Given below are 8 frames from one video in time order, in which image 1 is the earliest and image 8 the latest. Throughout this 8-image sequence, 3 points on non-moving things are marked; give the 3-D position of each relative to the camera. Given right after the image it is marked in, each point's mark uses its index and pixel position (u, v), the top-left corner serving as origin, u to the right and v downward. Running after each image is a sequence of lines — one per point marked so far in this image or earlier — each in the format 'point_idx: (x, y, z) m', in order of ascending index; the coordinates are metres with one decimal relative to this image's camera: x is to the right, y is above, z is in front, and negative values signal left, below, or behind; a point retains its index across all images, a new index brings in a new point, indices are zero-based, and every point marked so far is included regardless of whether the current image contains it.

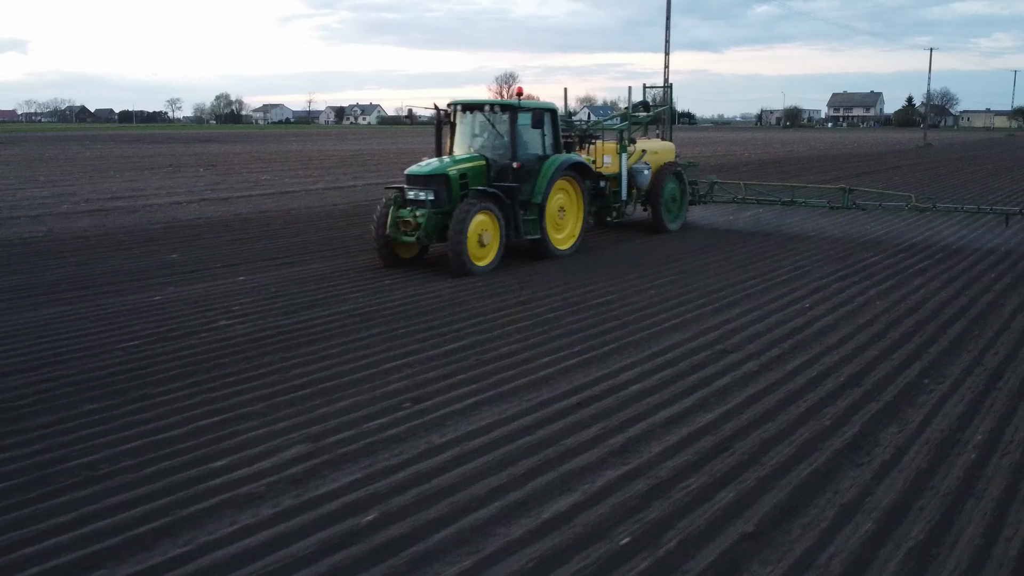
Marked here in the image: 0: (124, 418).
0: (-2.1, -0.7, +4.7) m
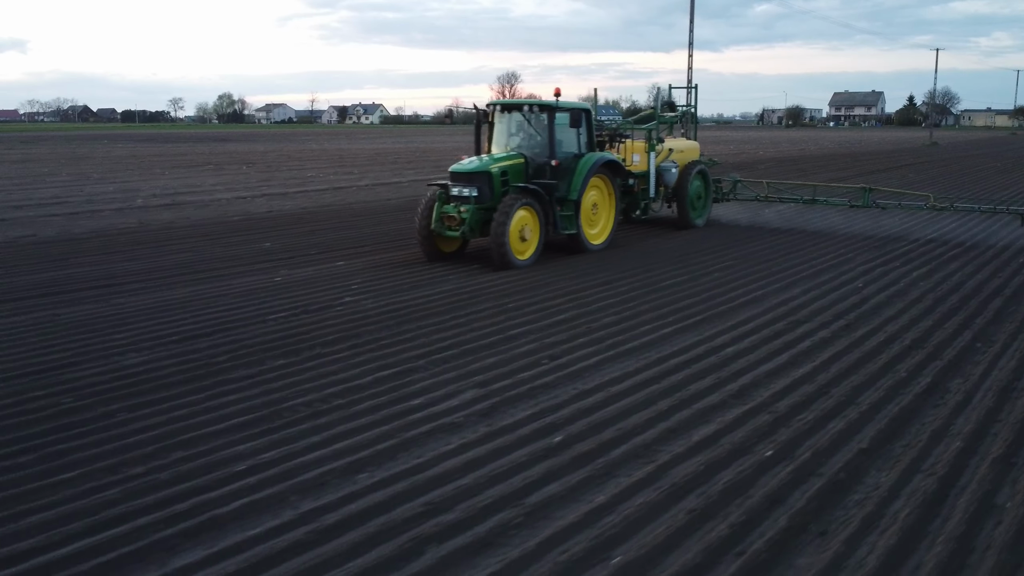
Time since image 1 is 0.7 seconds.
0: (-1.3, -0.5, +5.6) m
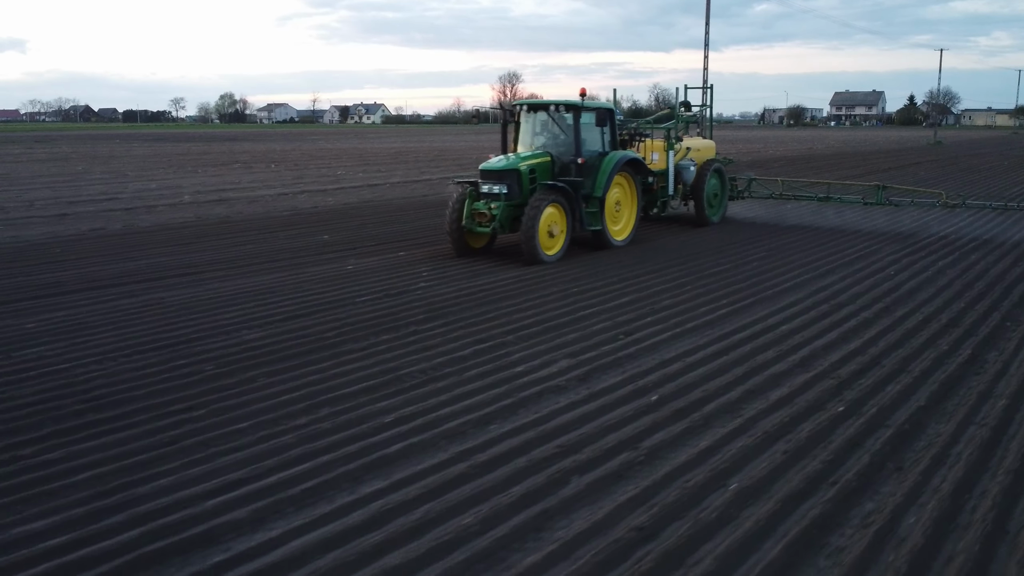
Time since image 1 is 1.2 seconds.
0: (-0.7, -0.4, +6.3) m
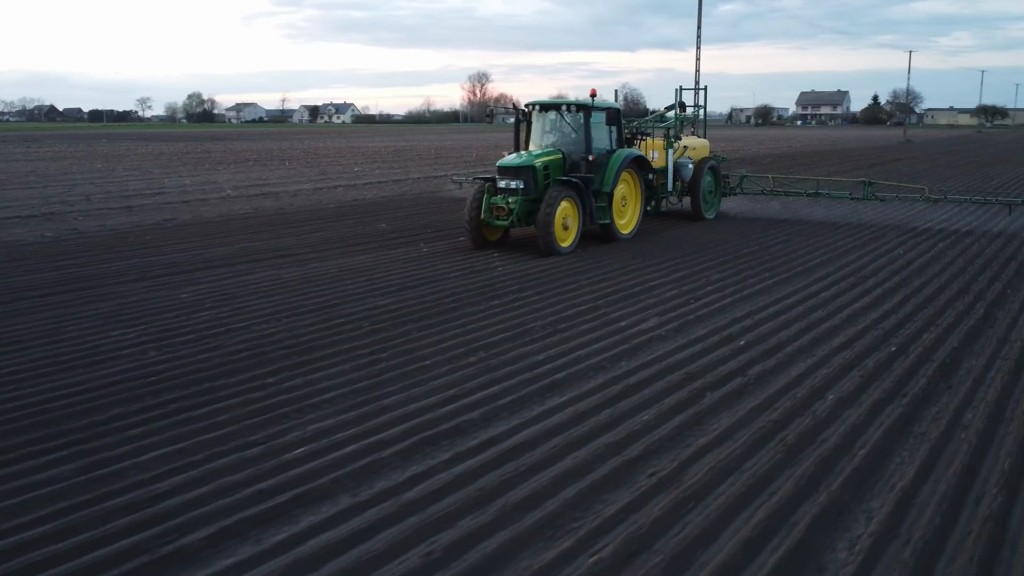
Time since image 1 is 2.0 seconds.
0: (+0.1, -0.2, +7.4) m
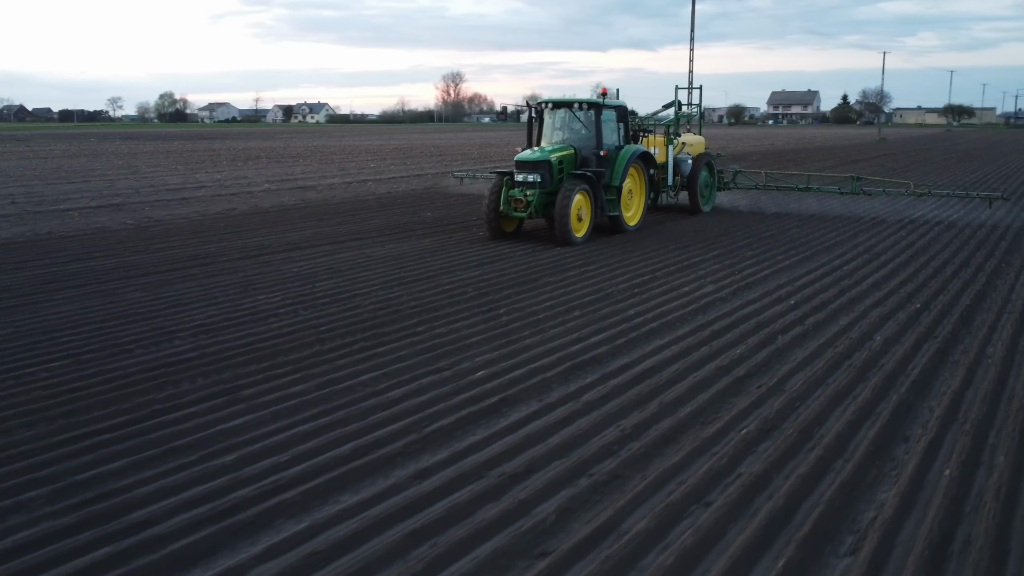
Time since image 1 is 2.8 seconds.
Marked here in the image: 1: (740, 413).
0: (+0.8, +0.1, +8.6) m
1: (+1.2, -0.7, +4.7) m
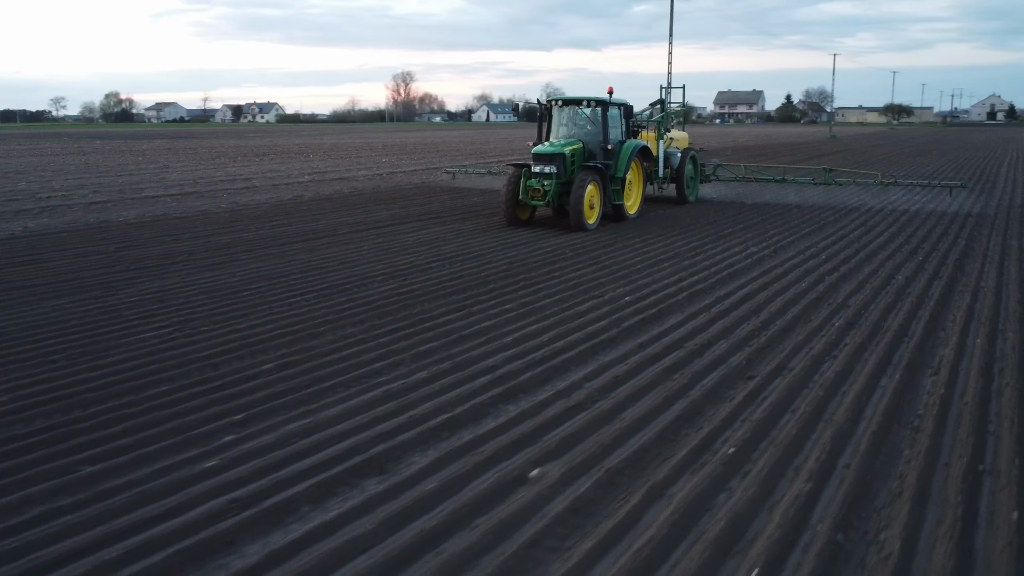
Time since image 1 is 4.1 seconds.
0: (+1.7, +0.5, +10.6) m
1: (+2.4, -0.2, +6.7) m
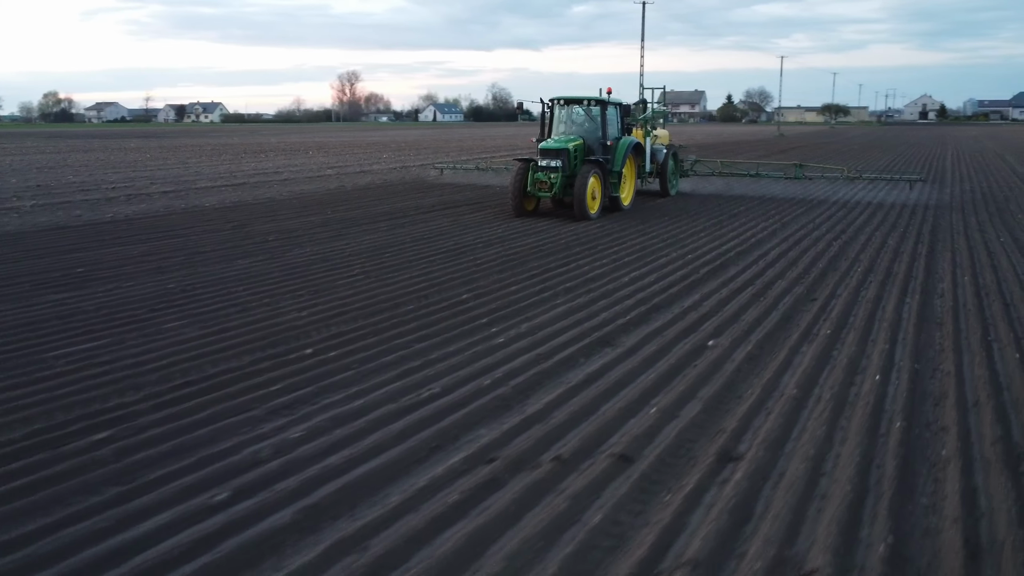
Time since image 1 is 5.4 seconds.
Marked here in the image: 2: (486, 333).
0: (+2.5, +1.0, +12.6) m
1: (+3.3, +0.2, +8.7) m
2: (-0.2, -0.3, +5.7) m
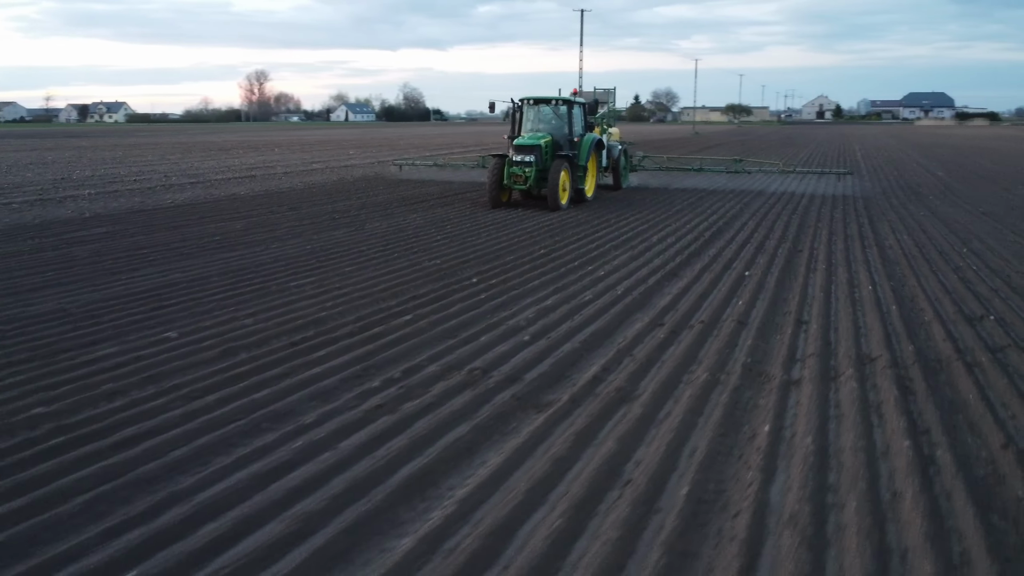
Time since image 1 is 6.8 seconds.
0: (+2.6, +1.4, +14.9) m
1: (+3.8, +0.7, +11.1) m
2: (+0.7, +0.2, +7.8) m
